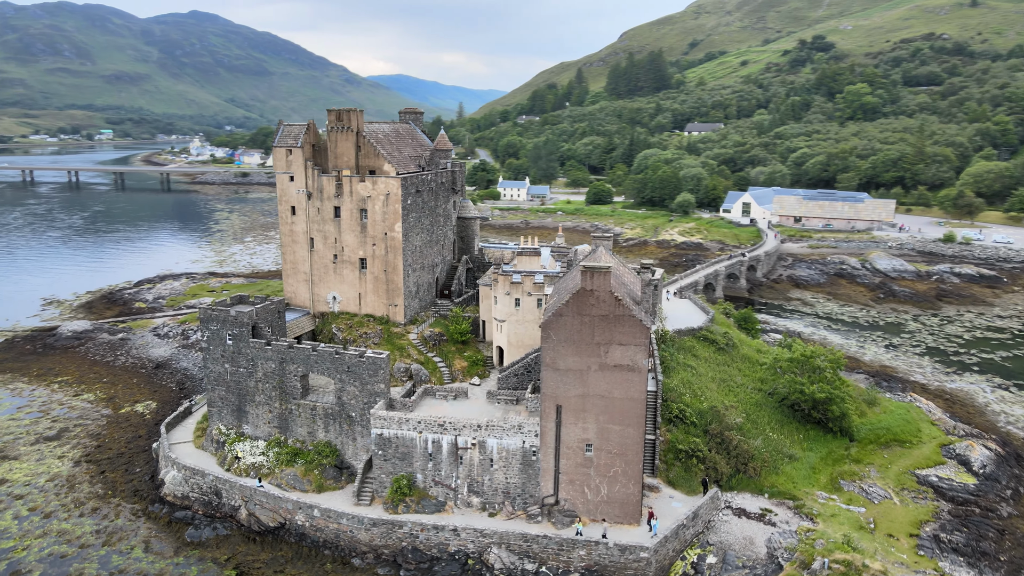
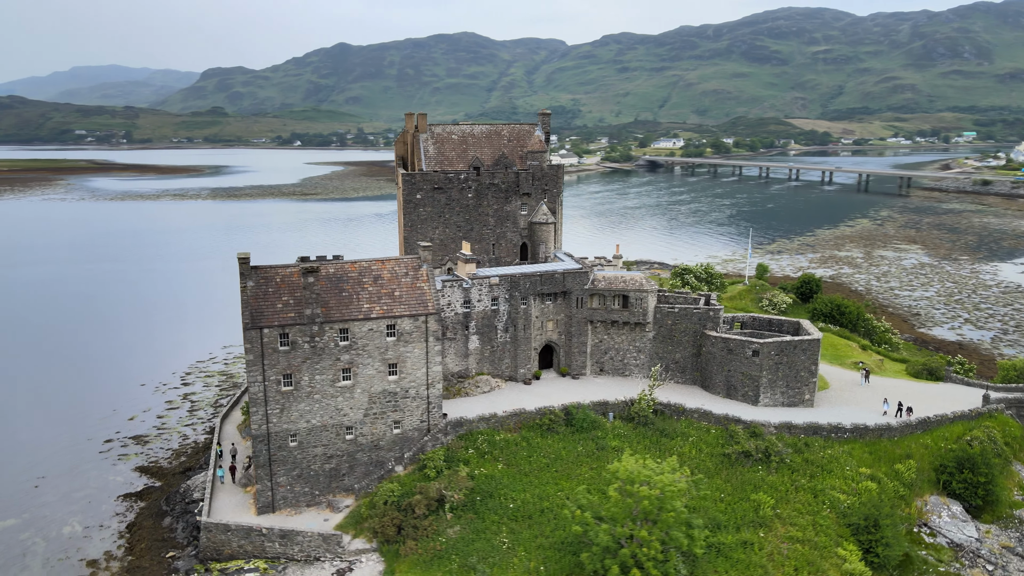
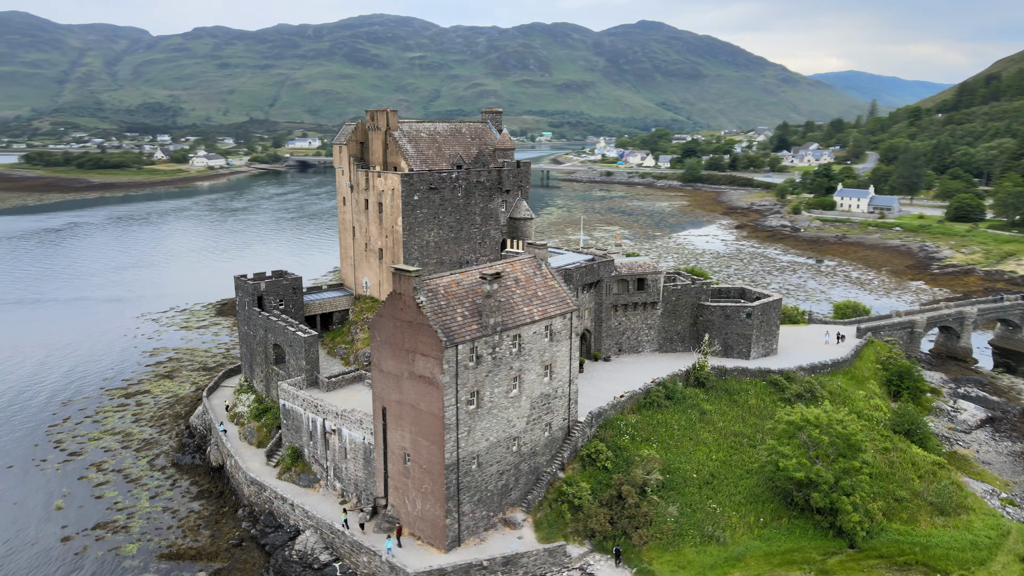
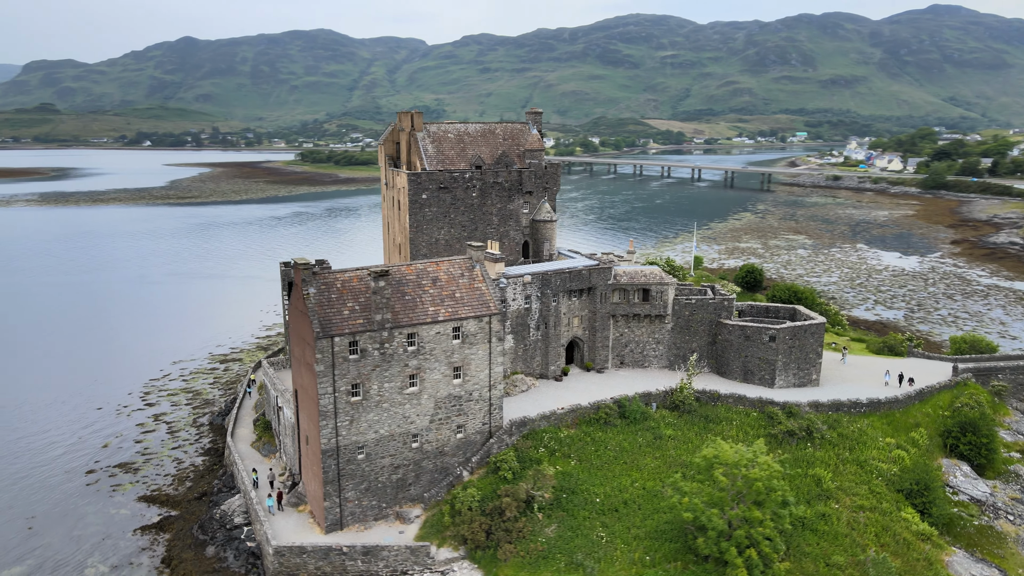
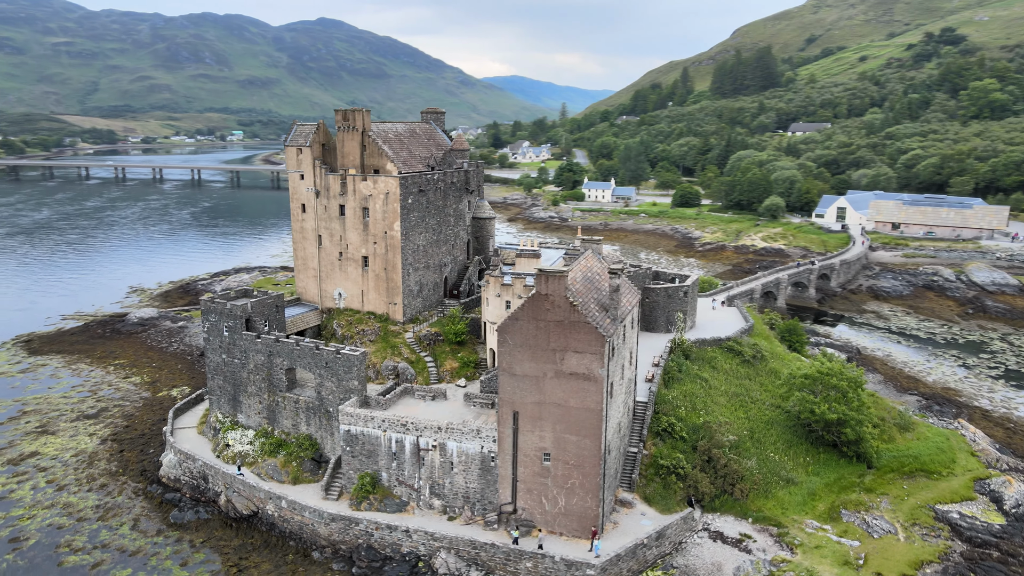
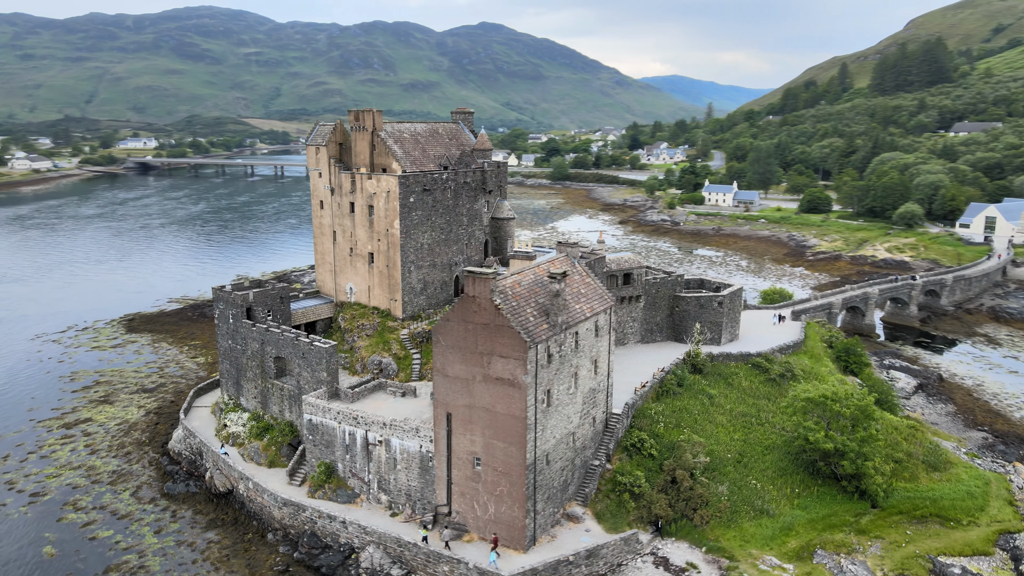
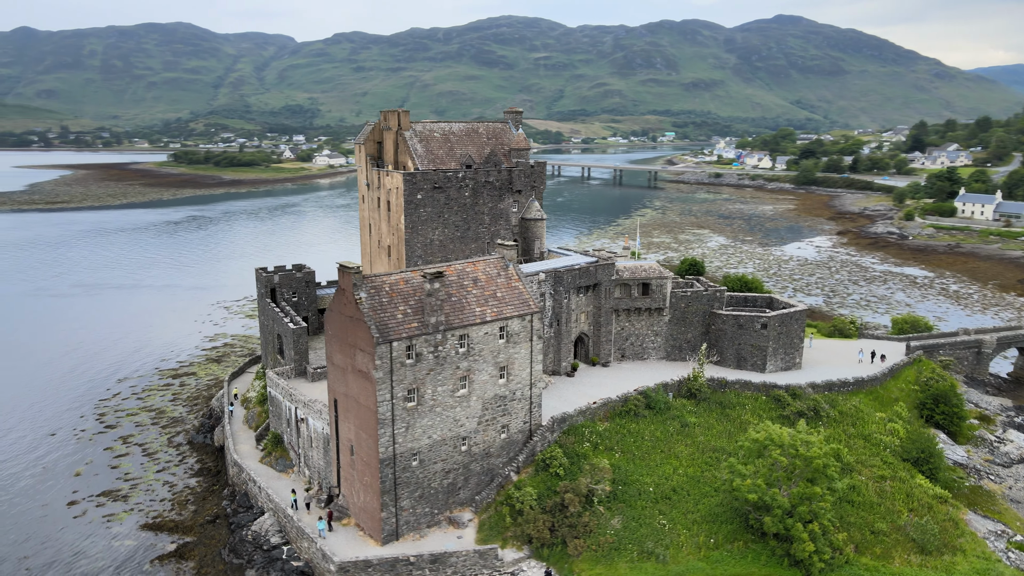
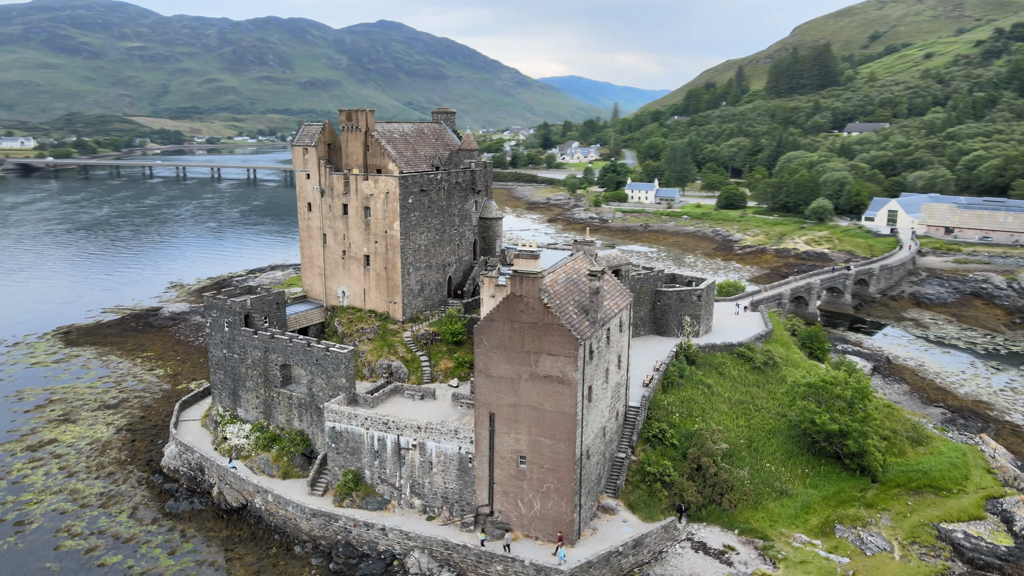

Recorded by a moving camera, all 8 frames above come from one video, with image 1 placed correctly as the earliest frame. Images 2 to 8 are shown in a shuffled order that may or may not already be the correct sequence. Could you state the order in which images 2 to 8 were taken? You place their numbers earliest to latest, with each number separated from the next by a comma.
5, 8, 6, 3, 7, 4, 2
